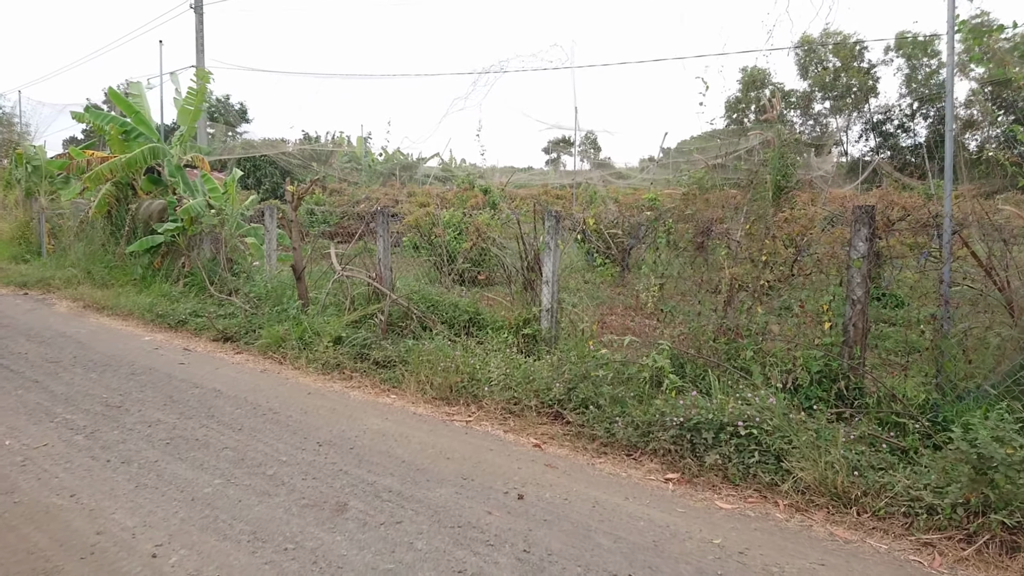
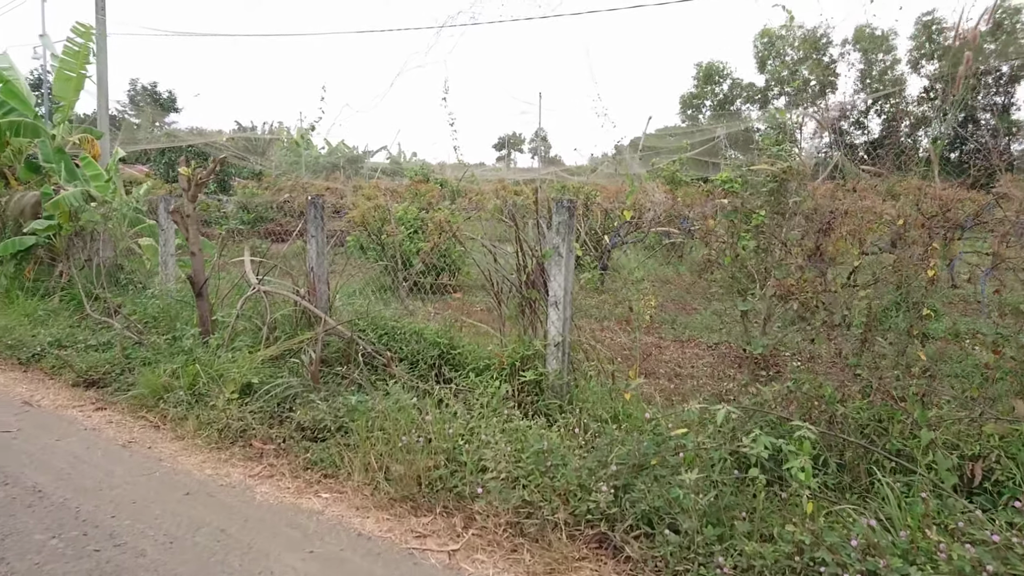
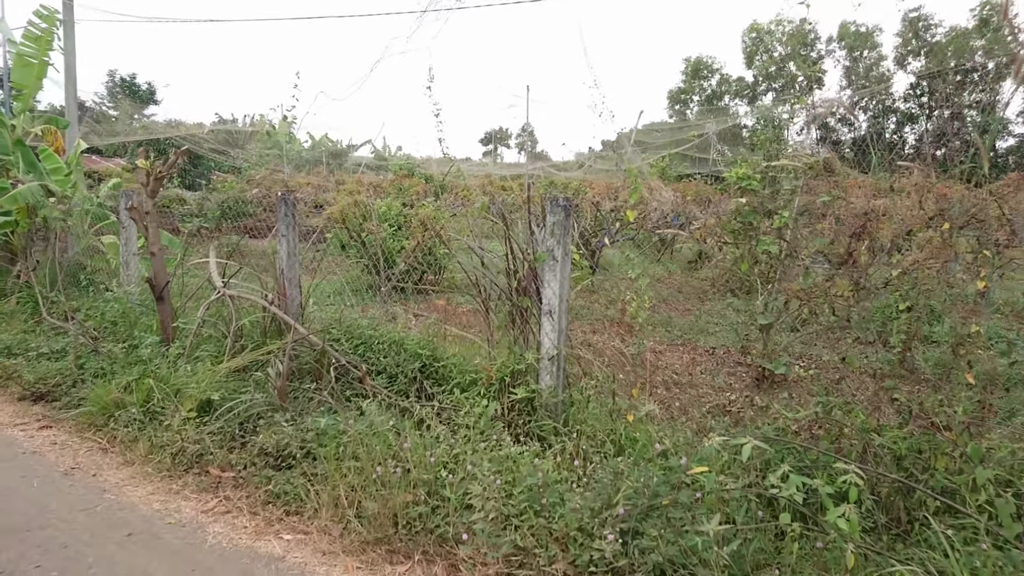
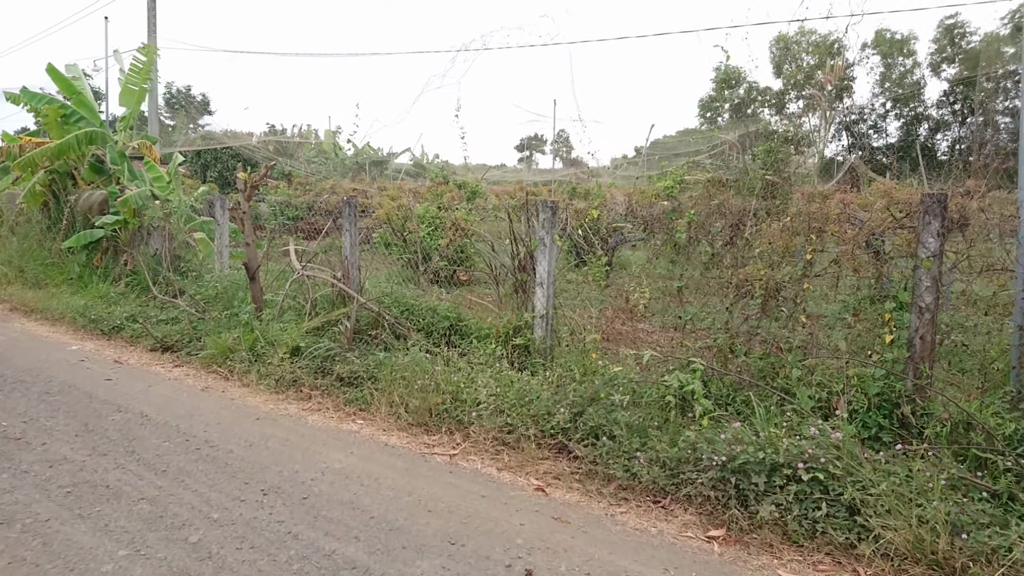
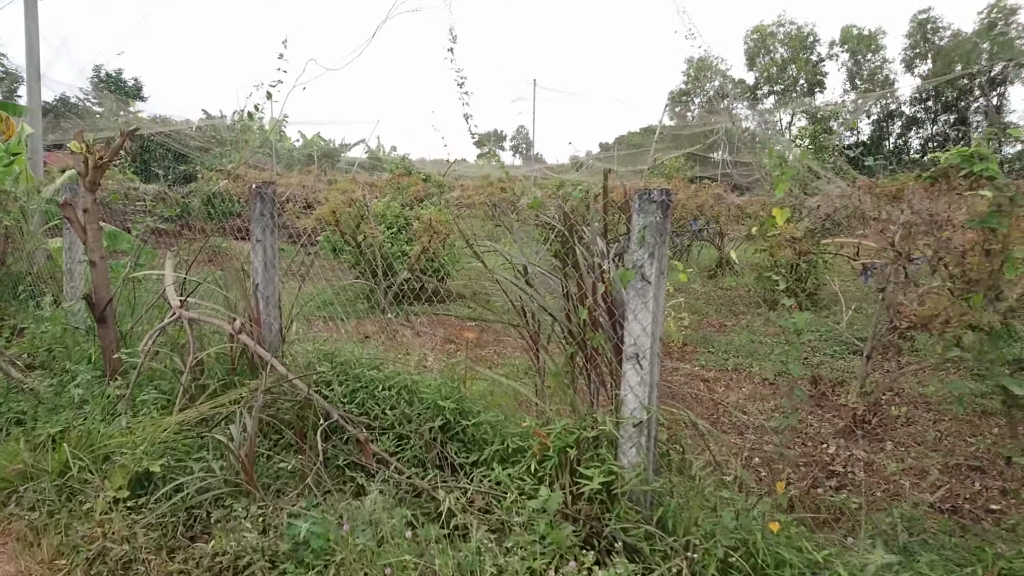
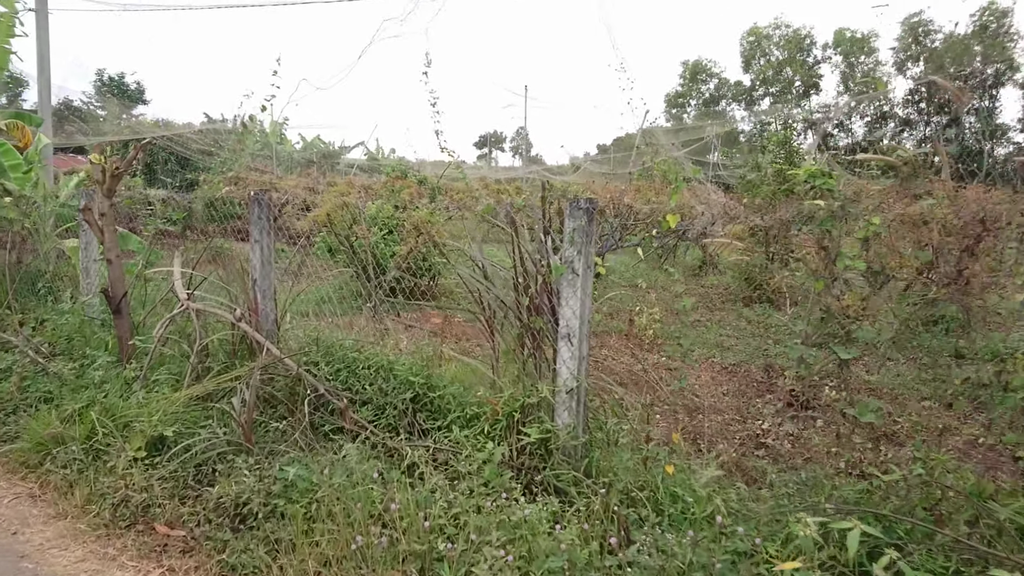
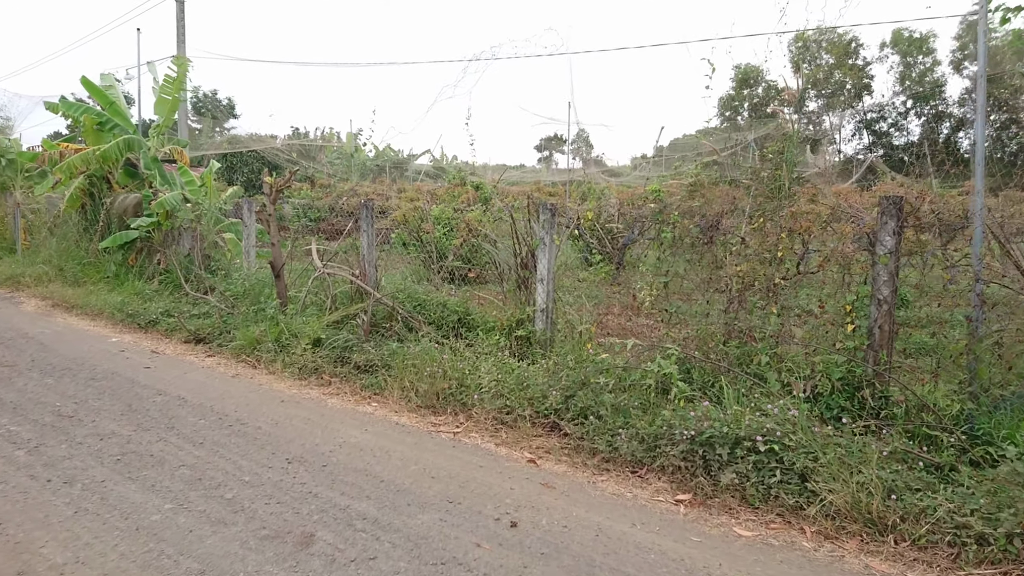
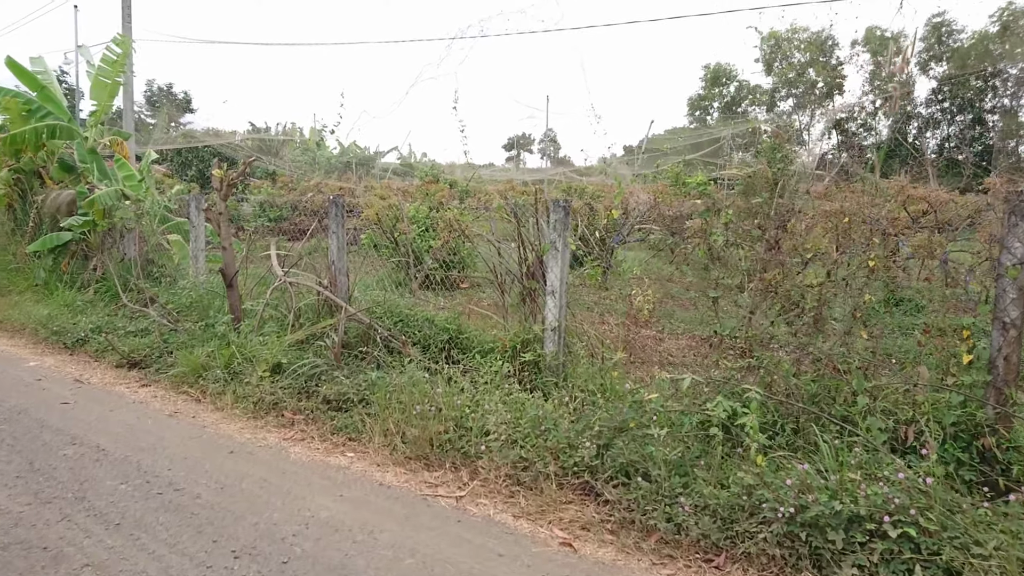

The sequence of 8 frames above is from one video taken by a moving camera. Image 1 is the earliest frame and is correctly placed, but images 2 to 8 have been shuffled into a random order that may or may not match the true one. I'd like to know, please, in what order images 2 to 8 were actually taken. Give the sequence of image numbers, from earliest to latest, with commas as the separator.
7, 4, 8, 2, 3, 6, 5
